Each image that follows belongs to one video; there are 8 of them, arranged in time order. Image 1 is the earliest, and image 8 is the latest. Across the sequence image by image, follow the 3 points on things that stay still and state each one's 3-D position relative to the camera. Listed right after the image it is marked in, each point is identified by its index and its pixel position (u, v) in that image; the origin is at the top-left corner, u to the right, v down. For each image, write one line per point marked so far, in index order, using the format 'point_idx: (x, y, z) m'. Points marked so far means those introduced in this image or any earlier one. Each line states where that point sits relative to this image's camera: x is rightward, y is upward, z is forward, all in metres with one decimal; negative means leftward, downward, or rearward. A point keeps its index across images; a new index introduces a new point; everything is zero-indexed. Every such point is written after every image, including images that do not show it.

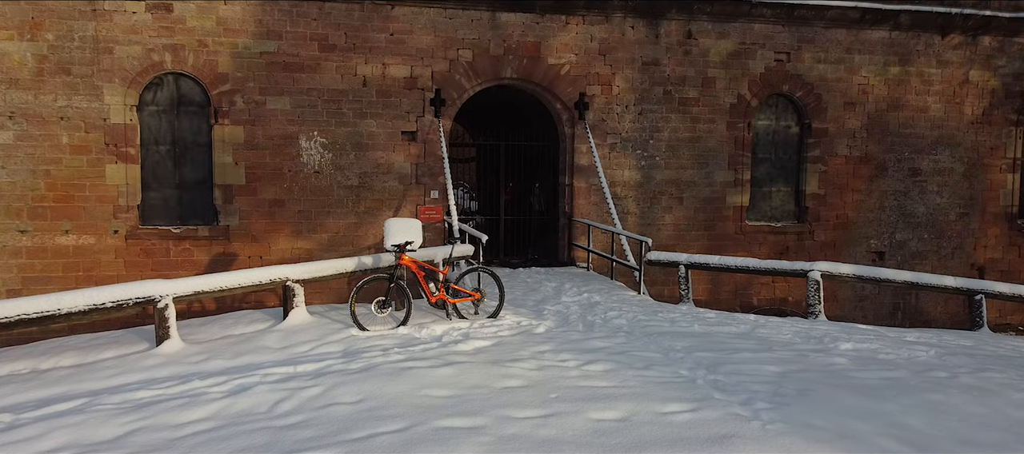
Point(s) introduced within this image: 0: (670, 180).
0: (+1.7, +0.5, +9.9) m
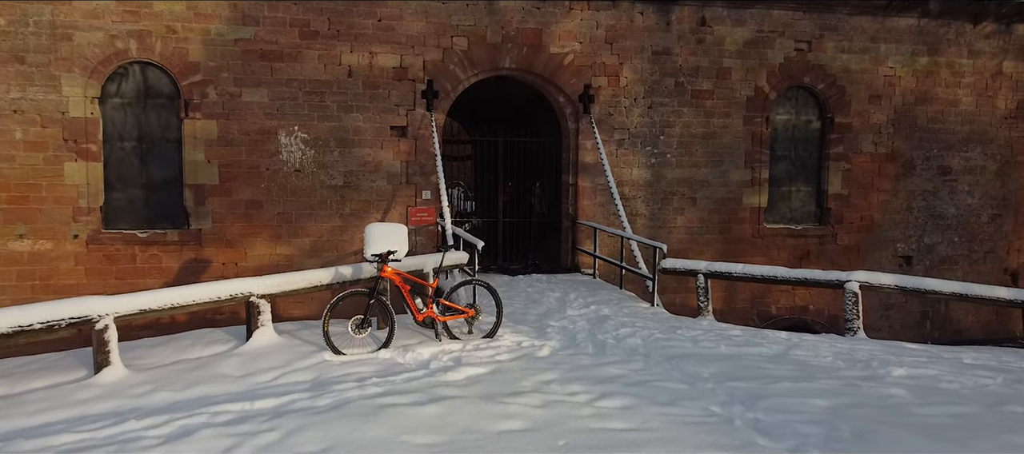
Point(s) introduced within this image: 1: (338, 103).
0: (+1.7, +0.5, +9.2) m
1: (-1.6, +1.1, +8.3) m
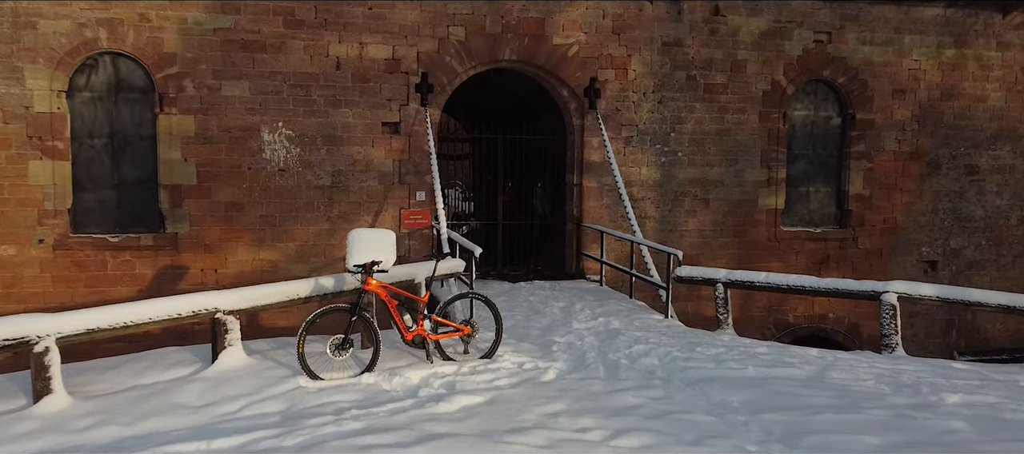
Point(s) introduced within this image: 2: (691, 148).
0: (+1.7, +0.4, +8.6) m
1: (-1.6, +1.1, +7.7) m
2: (+1.7, +0.7, +8.6) m
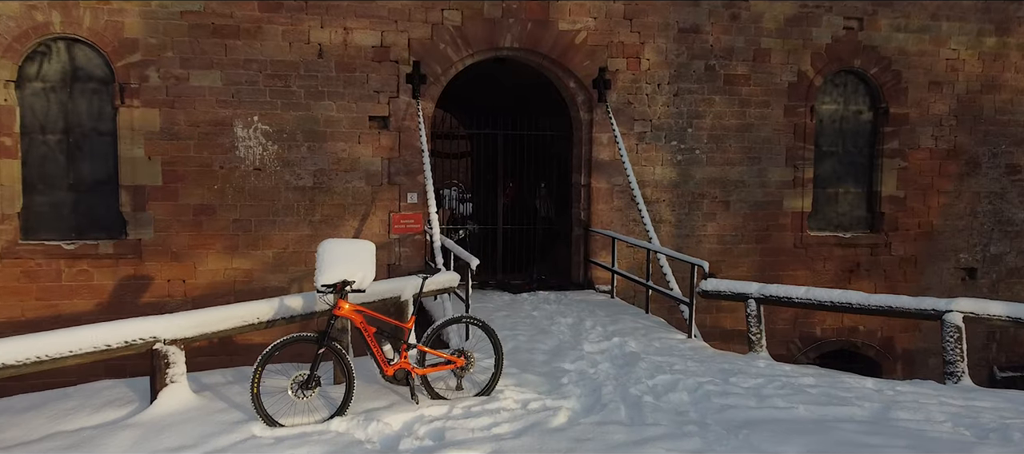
0: (+1.7, +0.4, +7.8) m
1: (-1.6, +1.1, +7.0) m
2: (+1.7, +0.7, +7.8) m
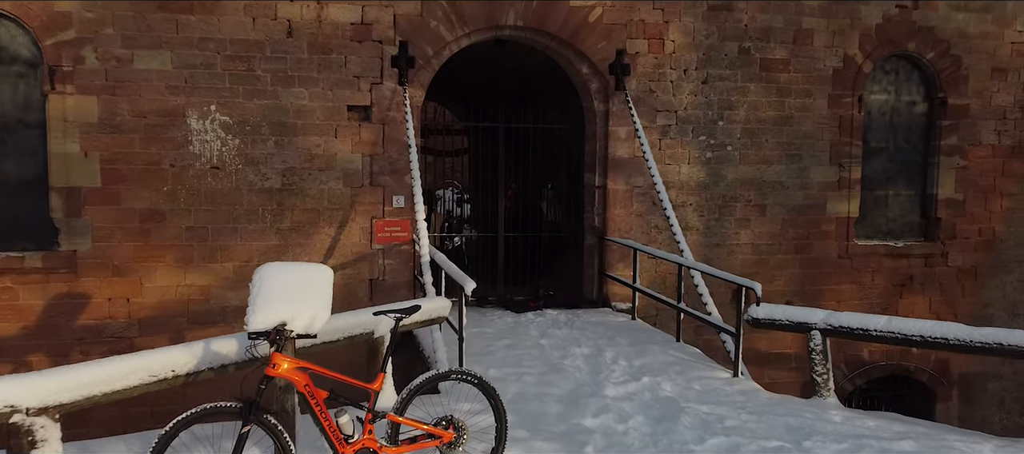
0: (+1.7, +0.3, +6.8) m
1: (-1.6, +1.0, +5.9) m
2: (+1.7, +0.6, +6.8) m
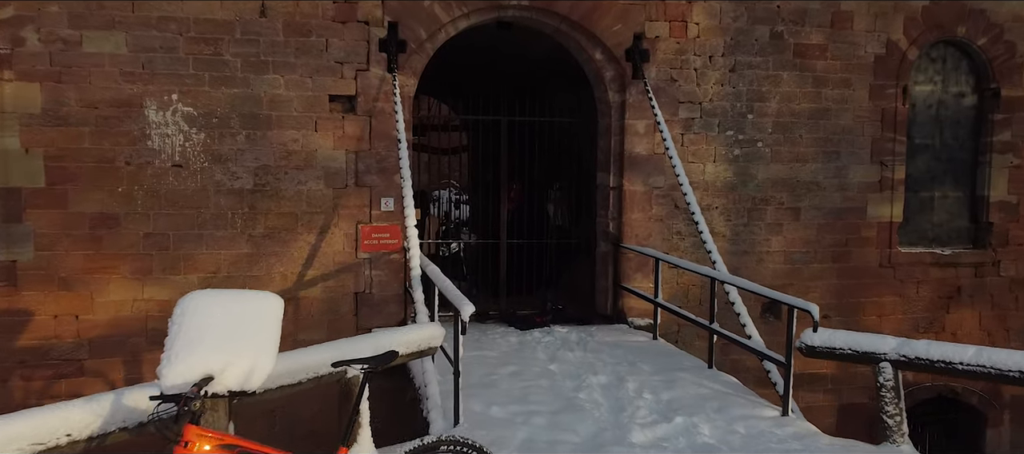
0: (+1.8, +0.3, +6.1) m
1: (-1.5, +1.0, +5.2) m
2: (+1.7, +0.6, +6.0) m
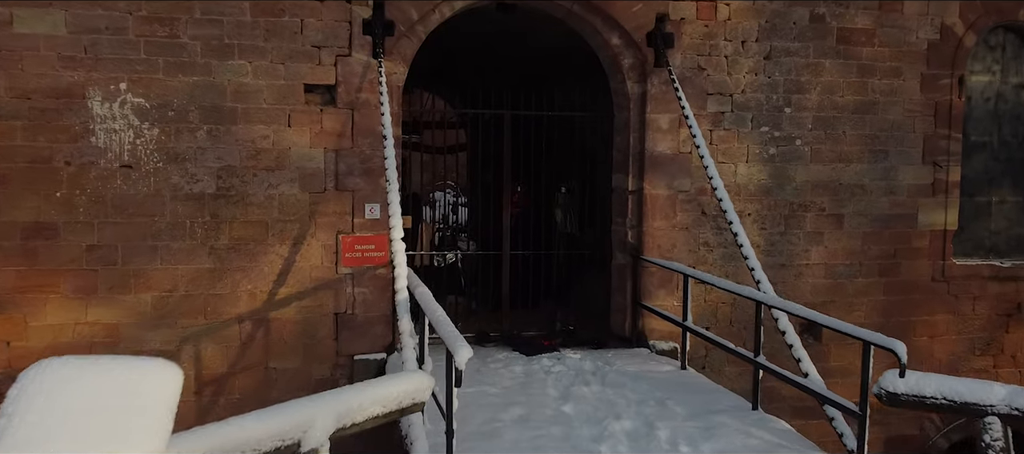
0: (+1.8, +0.3, +5.3) m
1: (-1.5, +0.9, +4.5) m
2: (+1.8, +0.5, +5.3) m
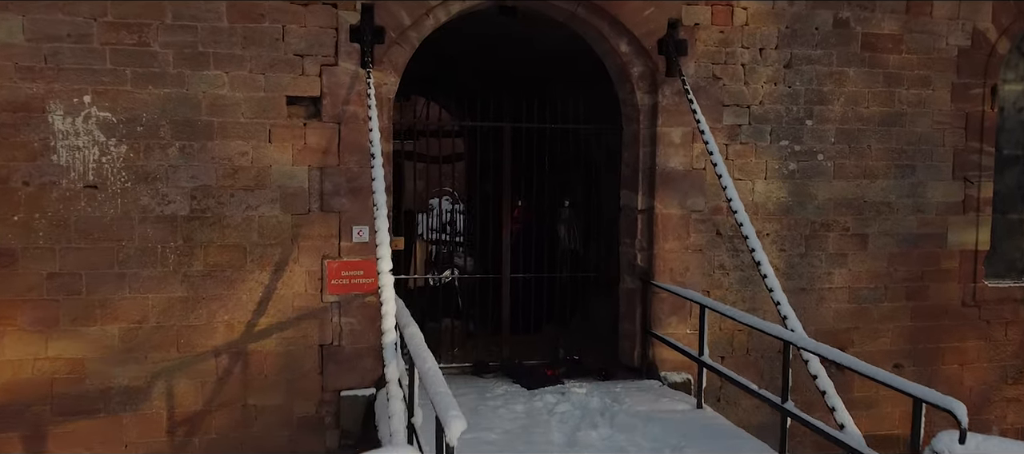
0: (+1.8, +0.1, +4.9) m
1: (-1.5, +0.8, +4.1) m
2: (+1.8, +0.4, +4.9) m
